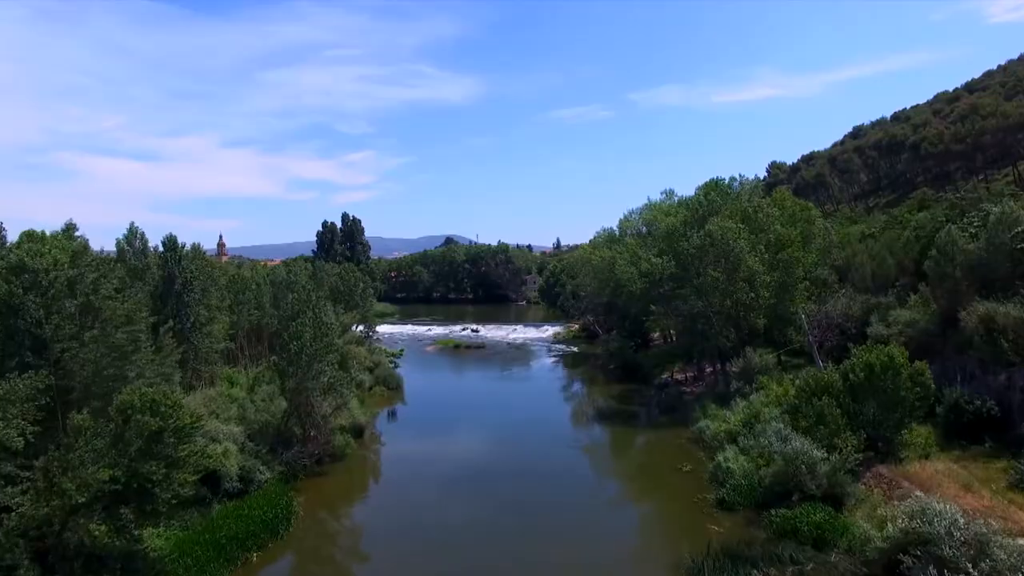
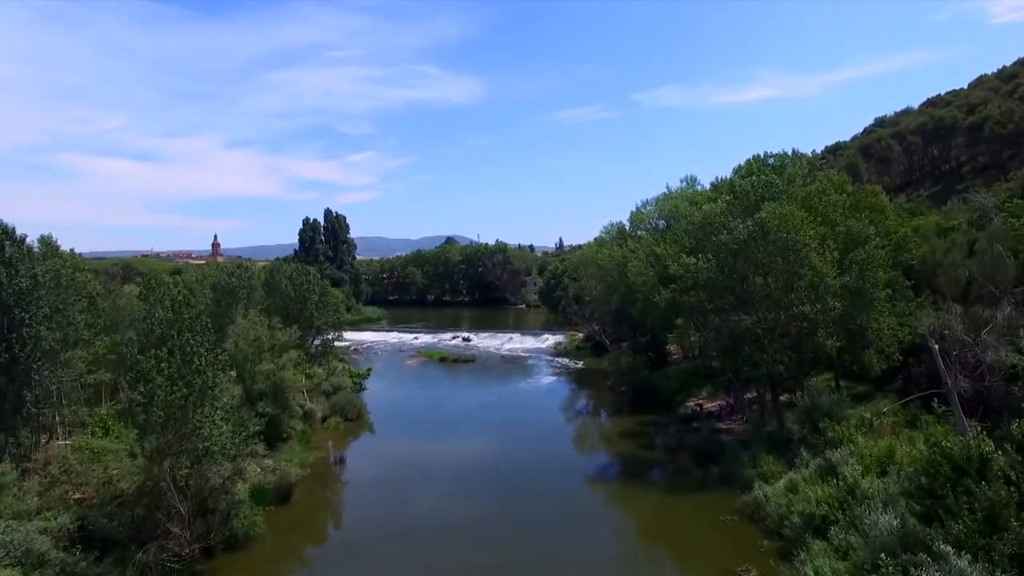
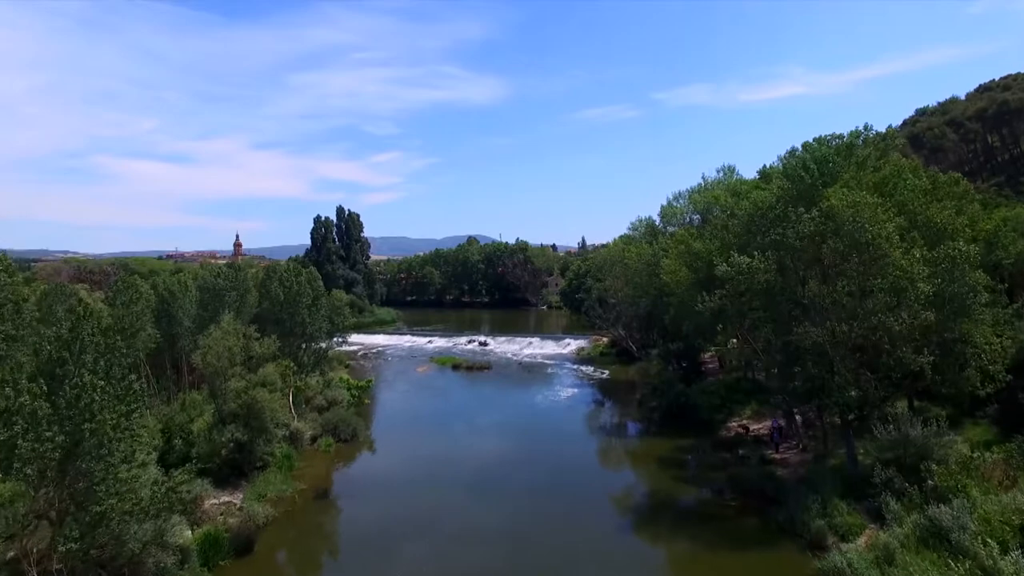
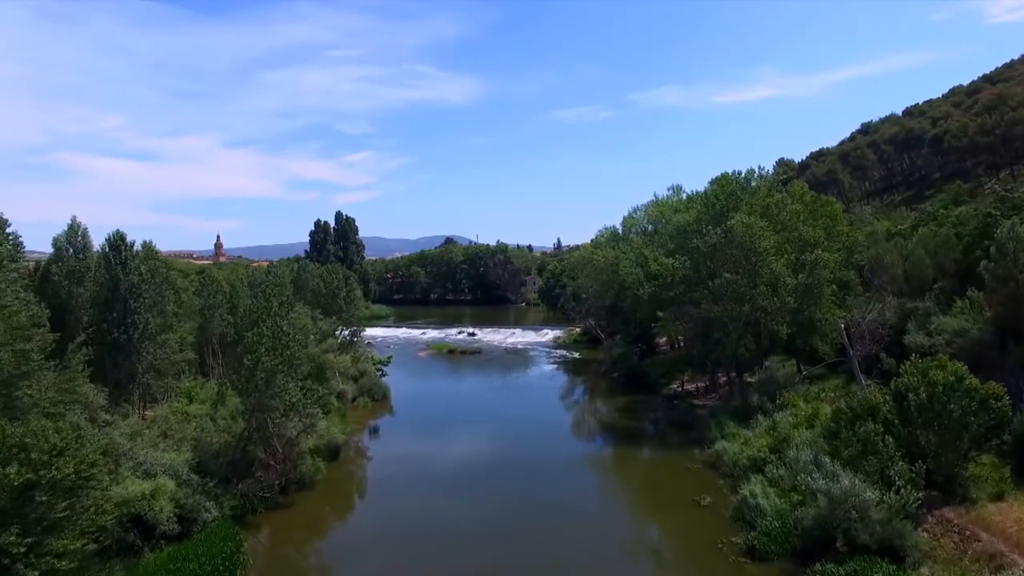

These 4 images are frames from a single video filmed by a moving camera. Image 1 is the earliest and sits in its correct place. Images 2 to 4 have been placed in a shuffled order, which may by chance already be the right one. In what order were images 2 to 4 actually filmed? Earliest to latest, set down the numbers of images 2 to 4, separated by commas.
4, 2, 3
